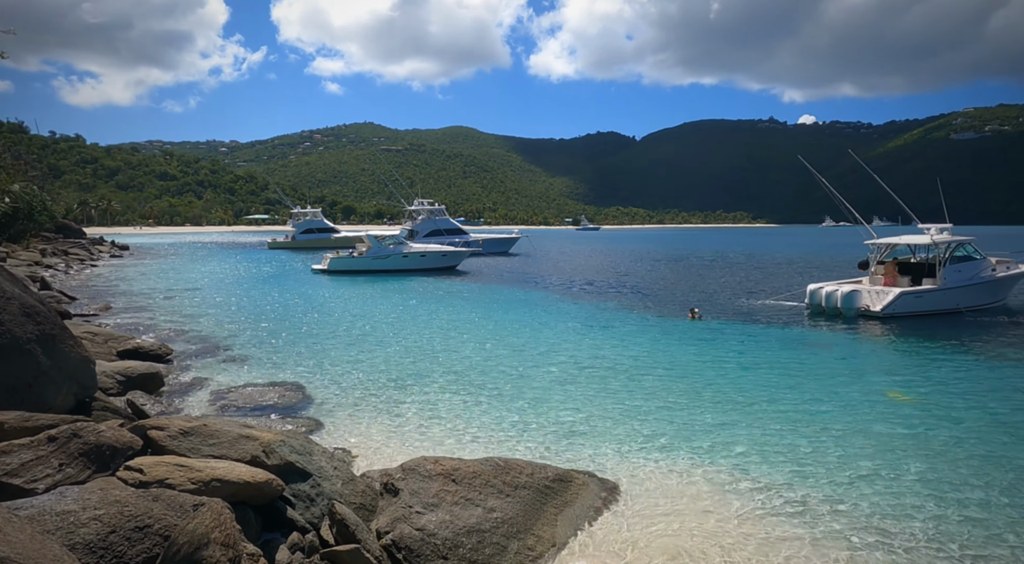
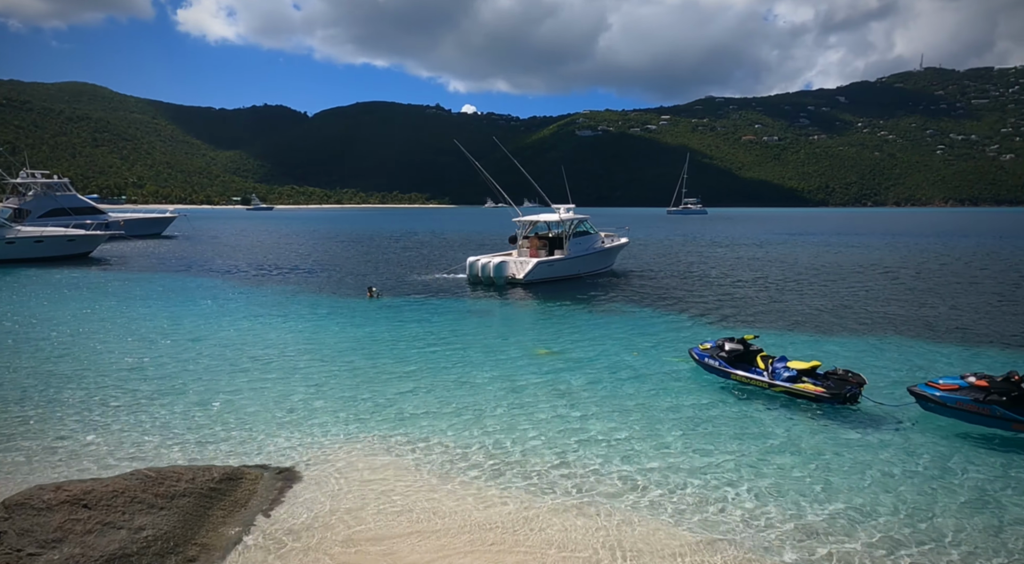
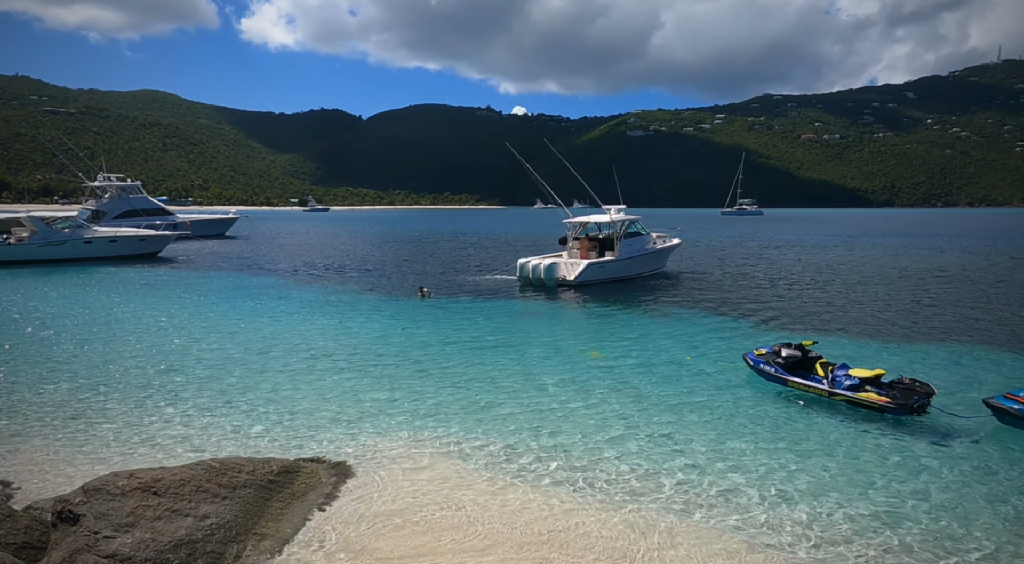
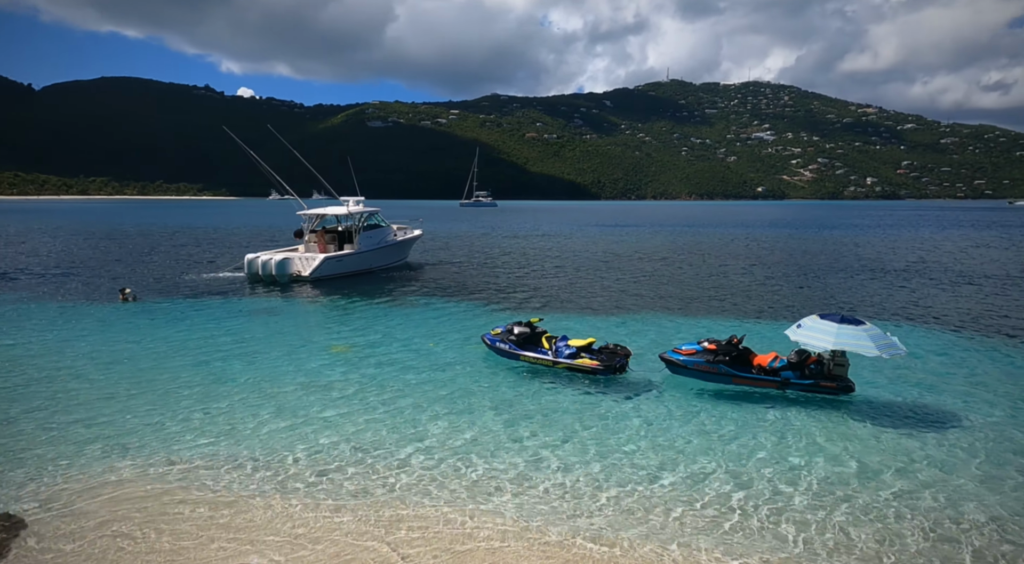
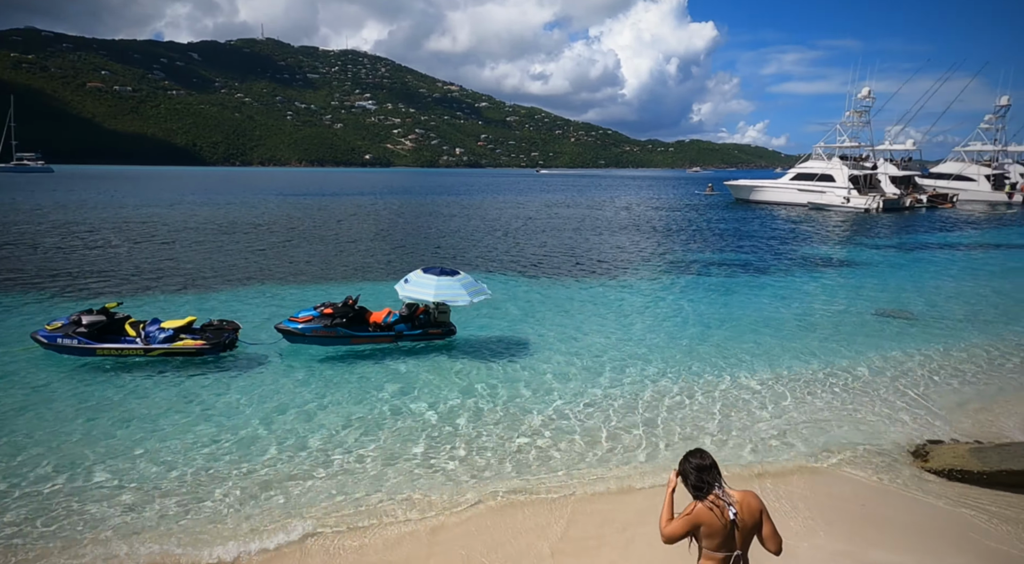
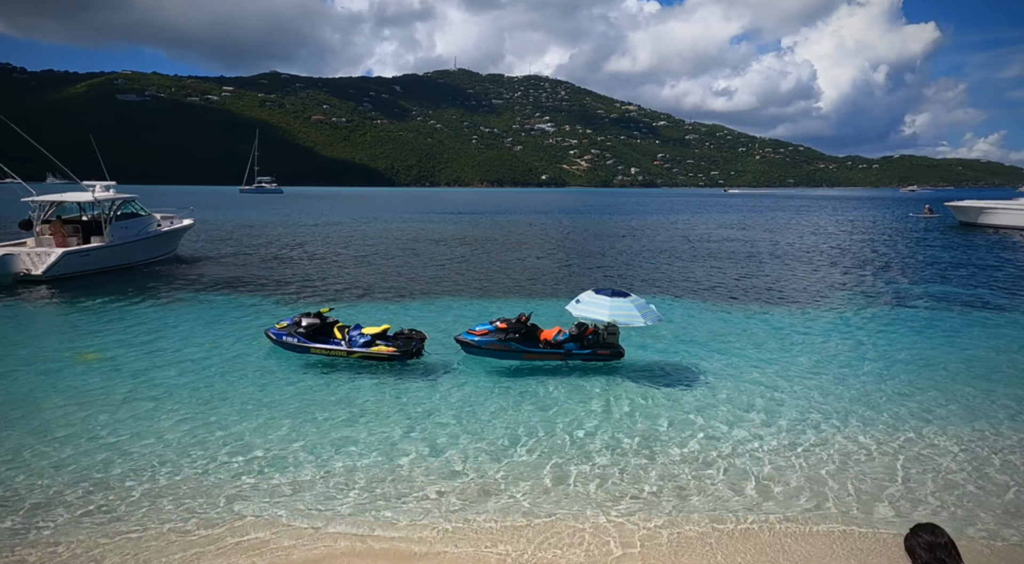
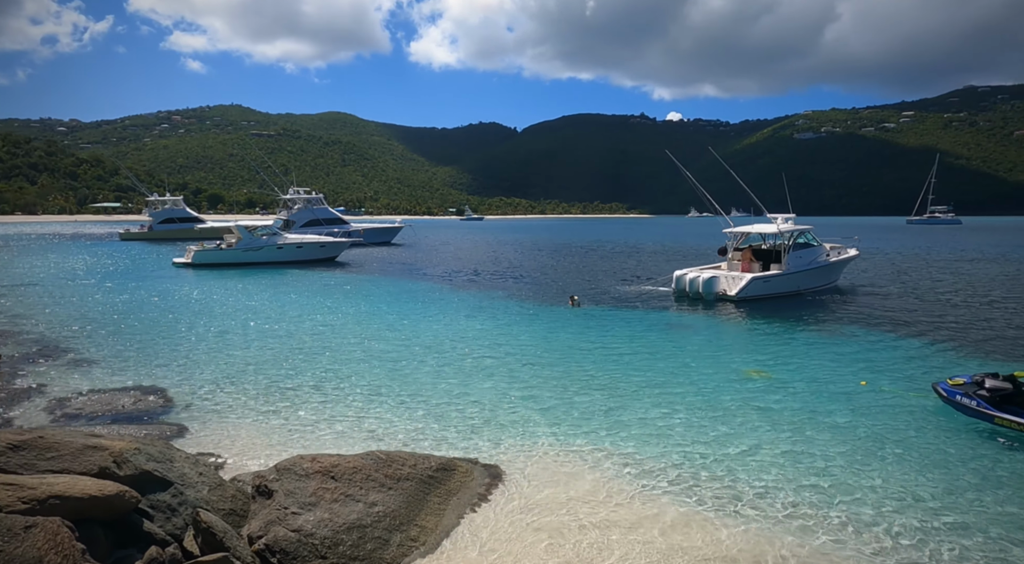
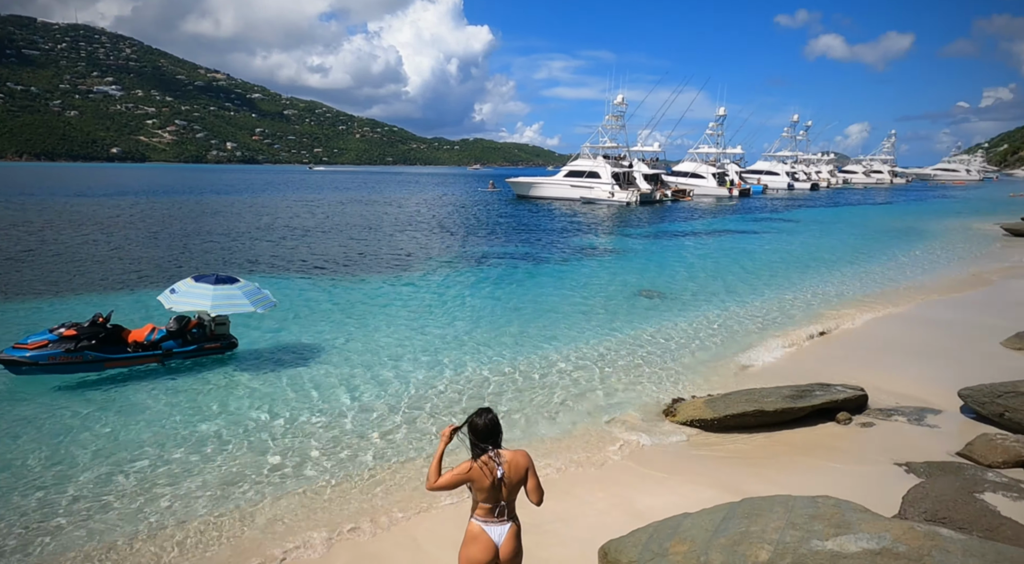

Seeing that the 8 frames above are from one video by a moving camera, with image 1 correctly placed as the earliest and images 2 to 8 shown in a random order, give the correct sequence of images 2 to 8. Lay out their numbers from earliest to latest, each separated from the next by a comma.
7, 3, 2, 4, 6, 5, 8
